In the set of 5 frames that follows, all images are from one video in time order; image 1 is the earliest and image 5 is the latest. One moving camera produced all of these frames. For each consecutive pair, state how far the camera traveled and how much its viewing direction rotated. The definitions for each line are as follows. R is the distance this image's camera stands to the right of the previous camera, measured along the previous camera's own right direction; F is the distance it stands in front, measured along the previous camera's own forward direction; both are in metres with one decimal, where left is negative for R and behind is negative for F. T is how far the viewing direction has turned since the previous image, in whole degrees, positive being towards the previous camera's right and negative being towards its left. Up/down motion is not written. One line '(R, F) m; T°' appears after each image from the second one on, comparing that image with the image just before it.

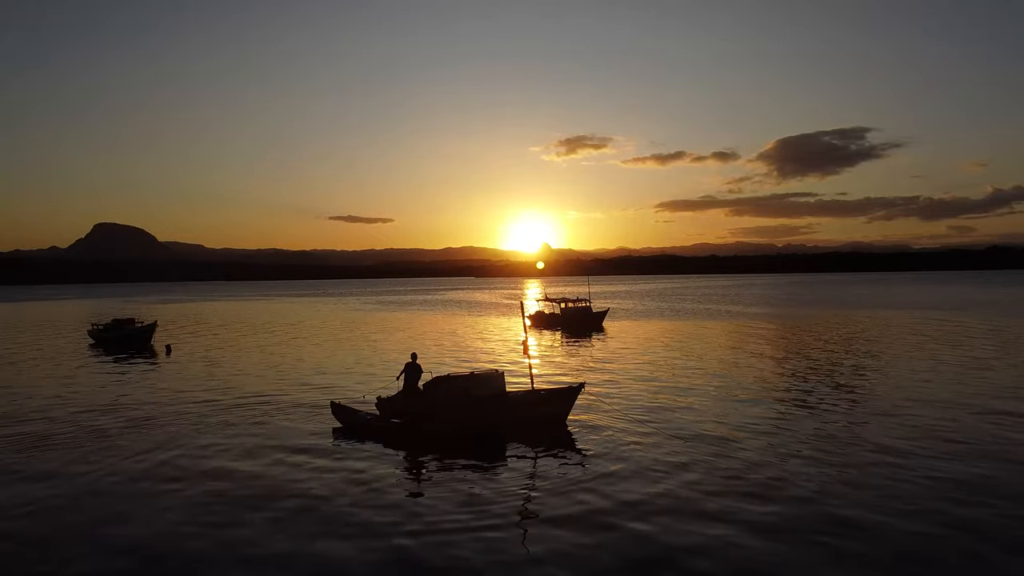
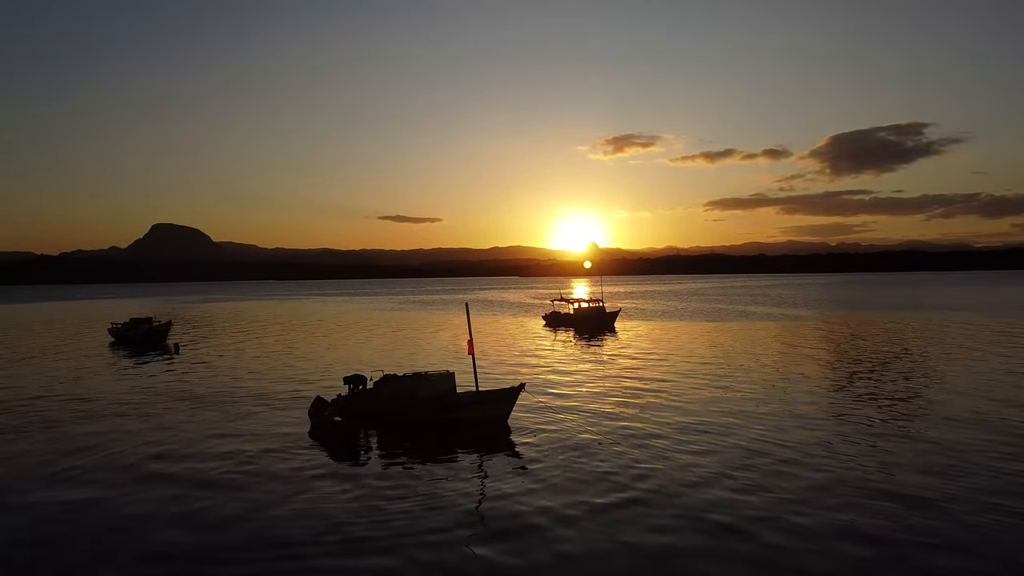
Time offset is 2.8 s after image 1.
(+3.9, +0.4) m; -2°
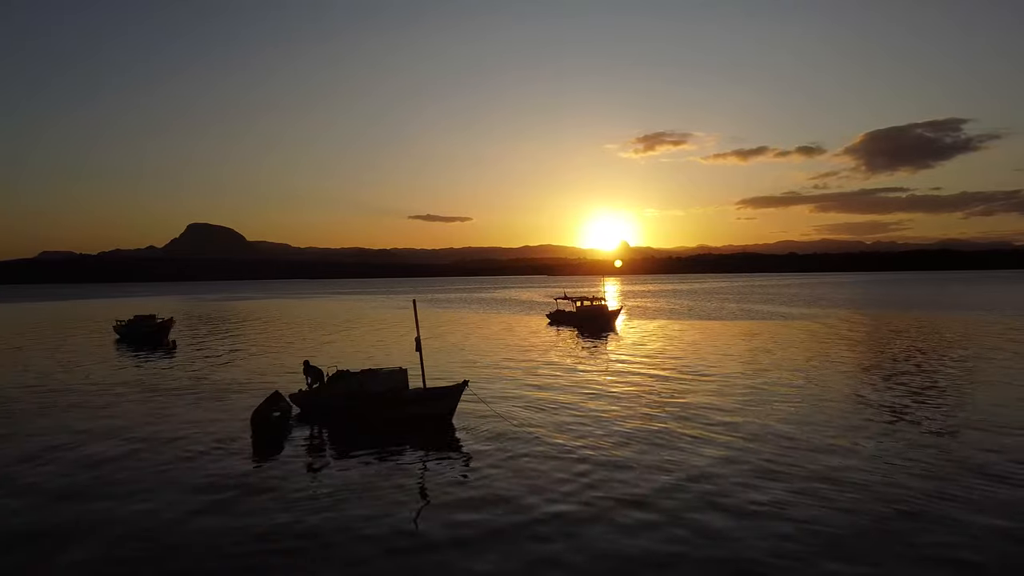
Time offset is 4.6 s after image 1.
(+3.0, +0.4) m; -1°
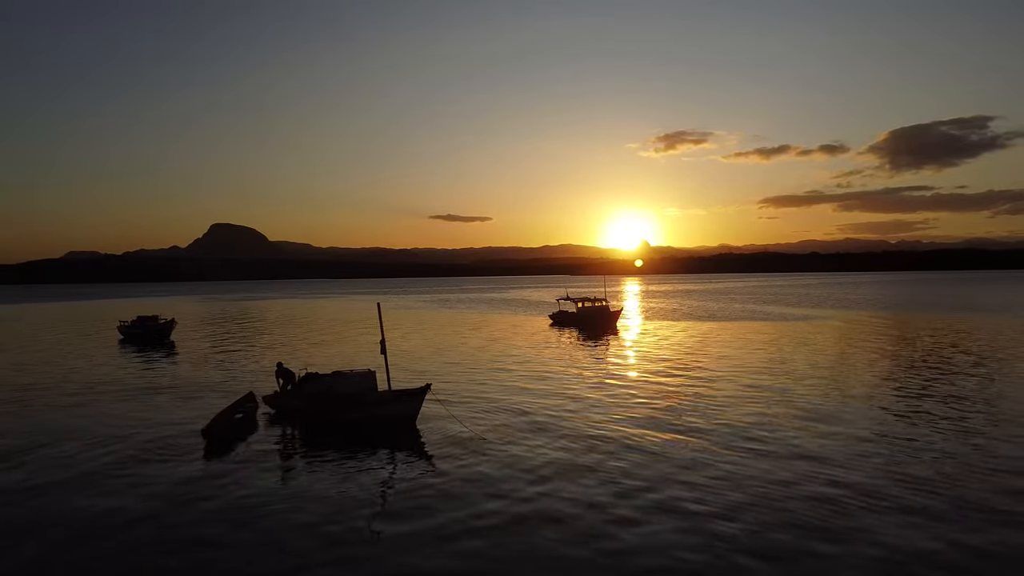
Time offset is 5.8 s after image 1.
(+2.1, +0.1) m; -1°
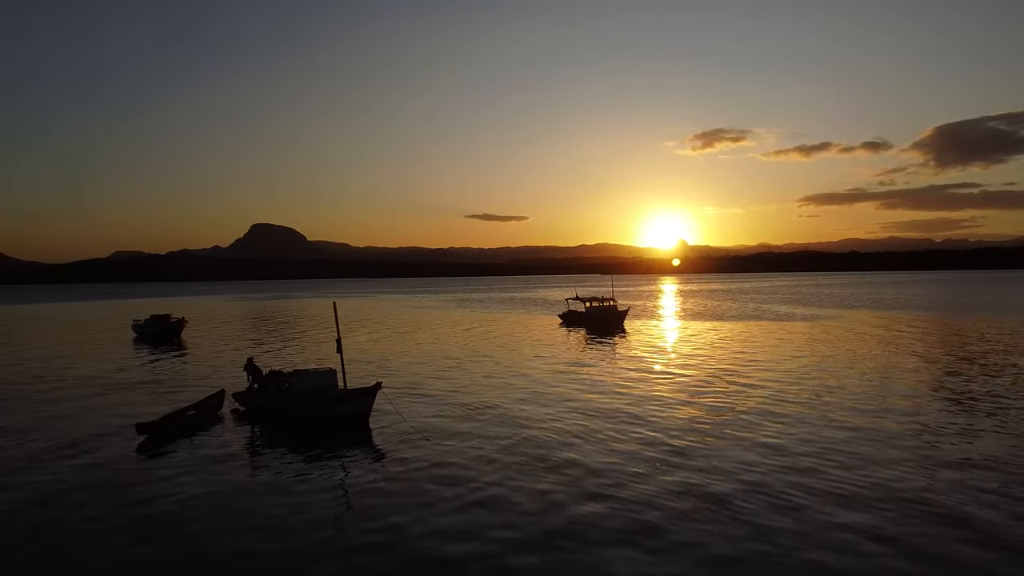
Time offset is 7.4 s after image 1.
(+3.0, +0.1) m; -2°
